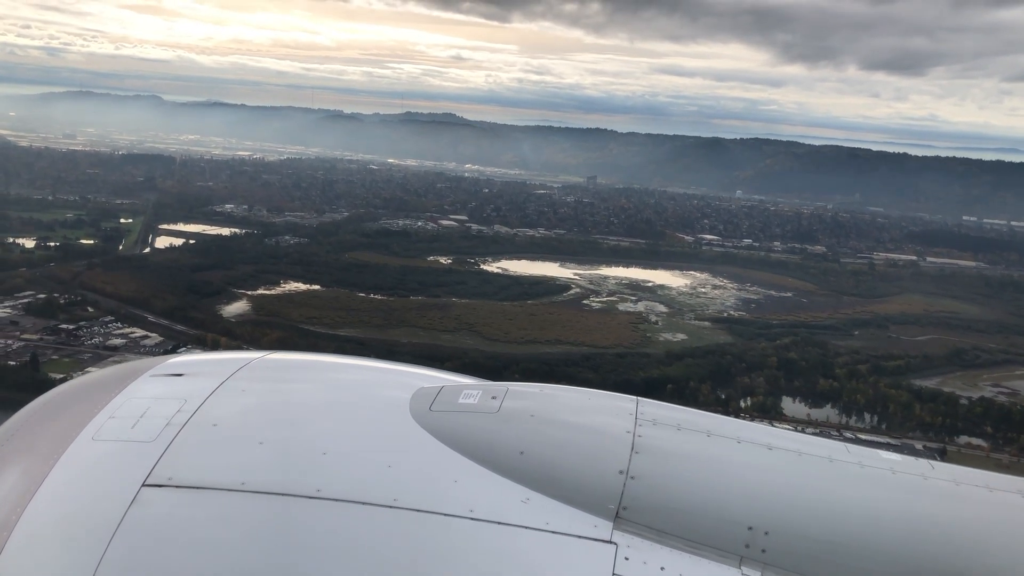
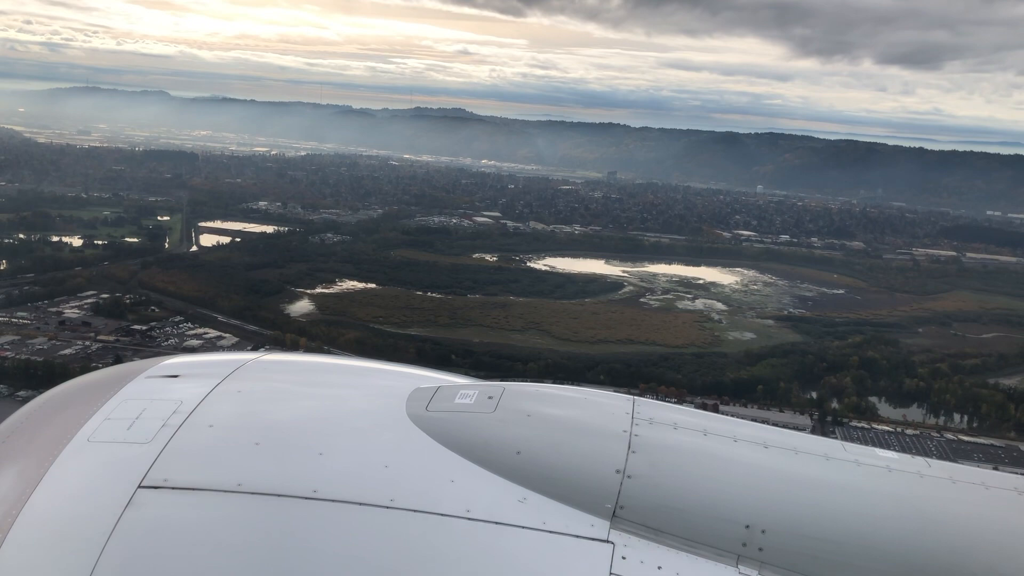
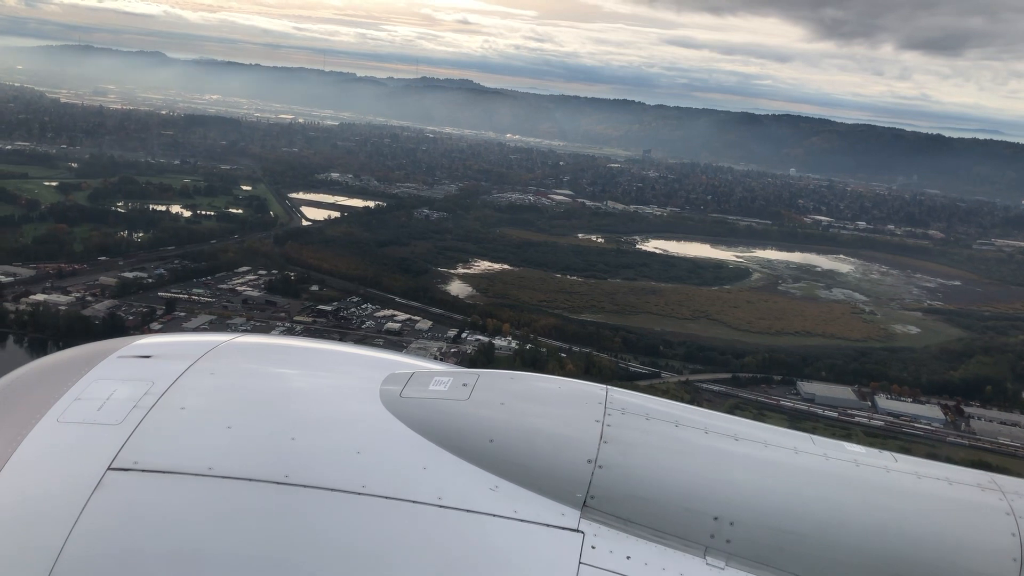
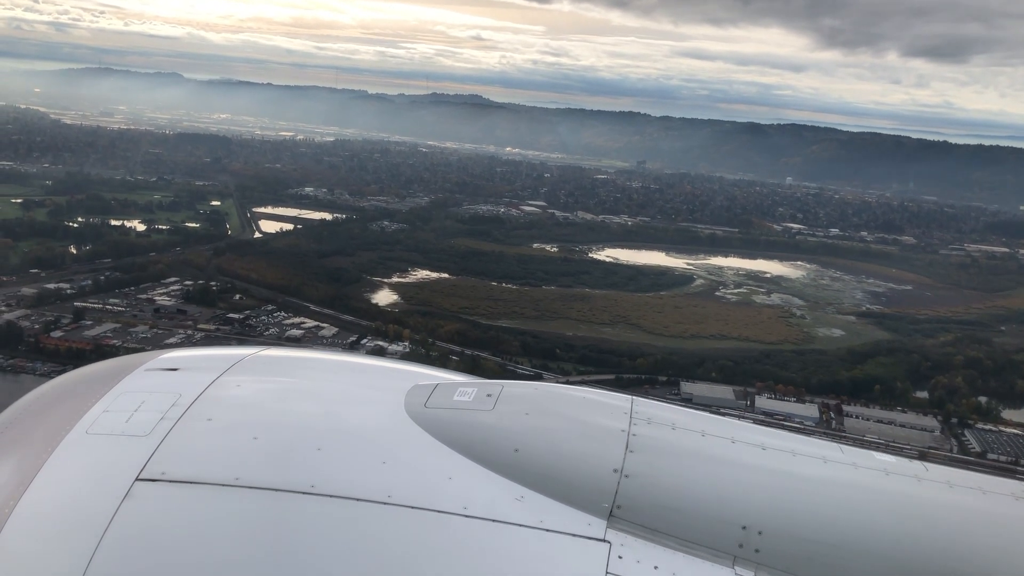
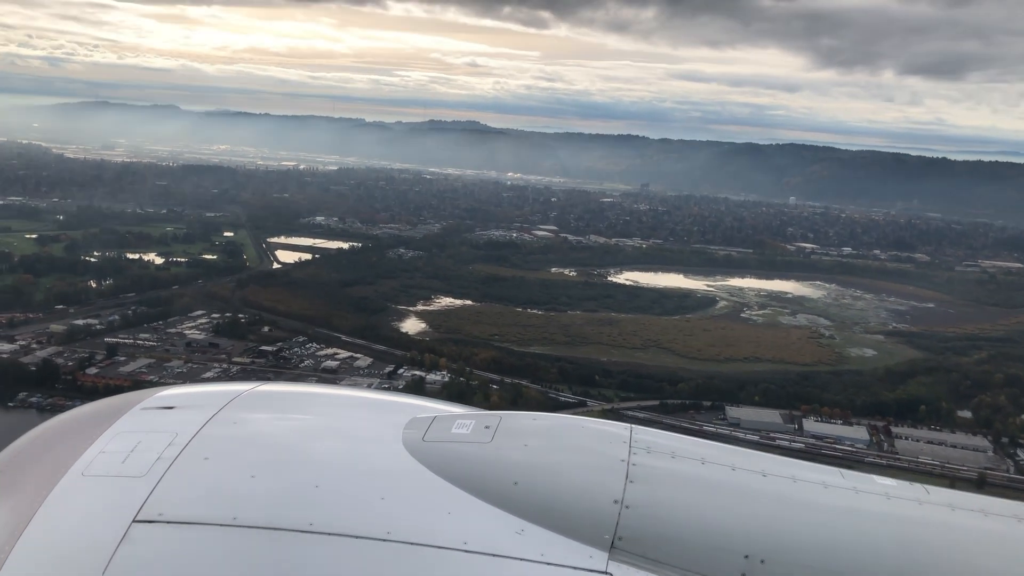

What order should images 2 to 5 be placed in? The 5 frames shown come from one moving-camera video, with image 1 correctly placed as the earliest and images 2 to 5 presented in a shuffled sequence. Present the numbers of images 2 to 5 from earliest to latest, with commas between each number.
2, 4, 5, 3
